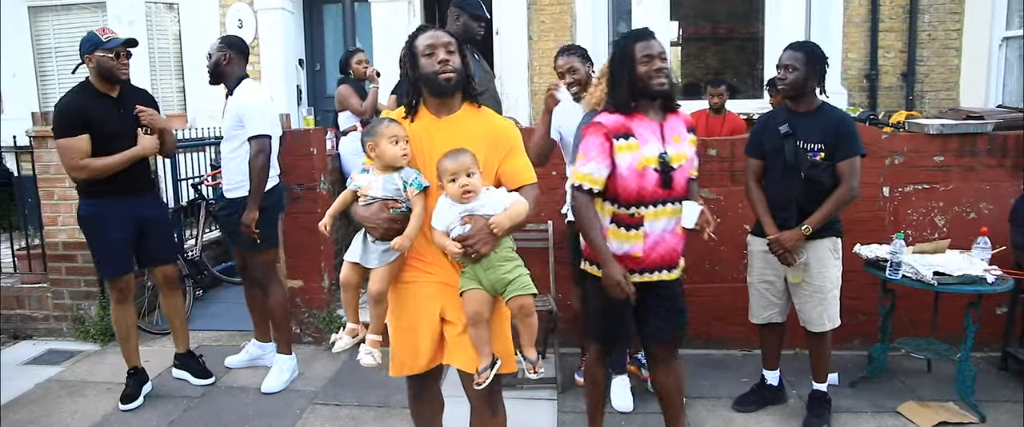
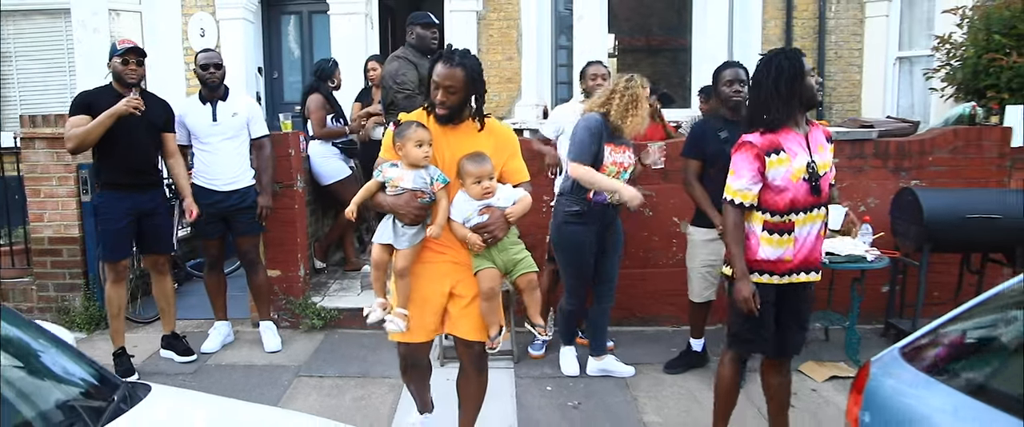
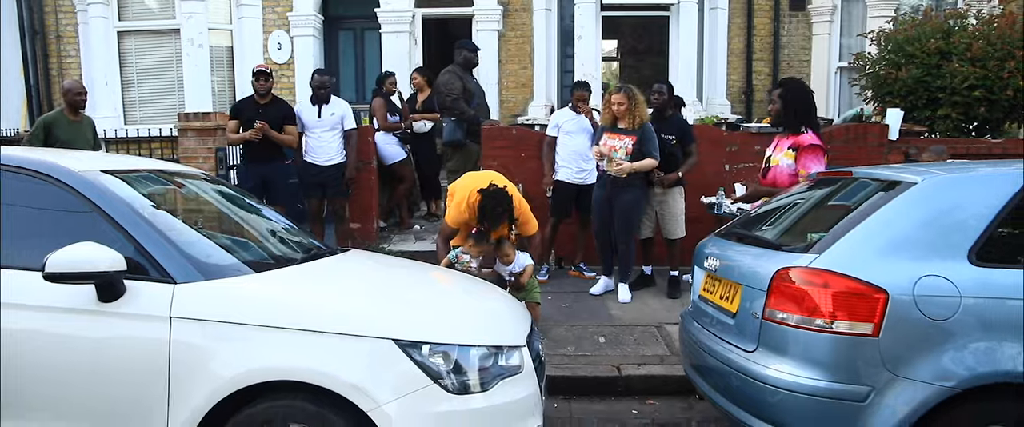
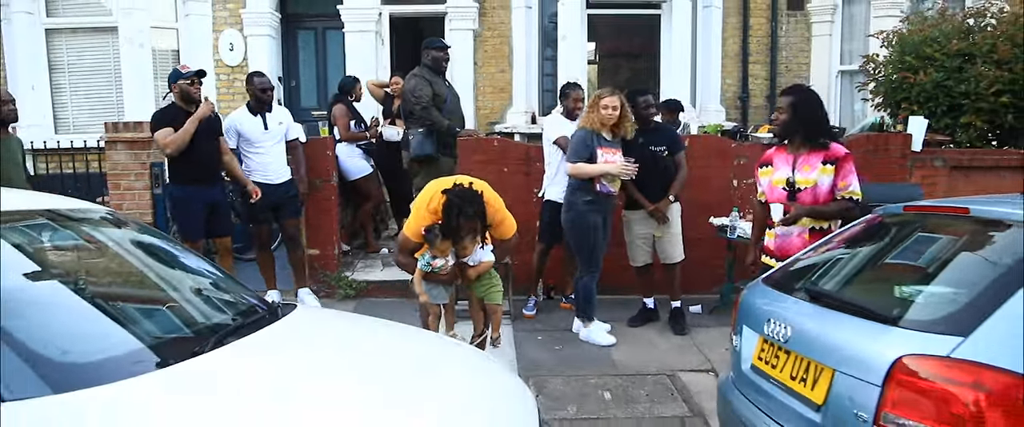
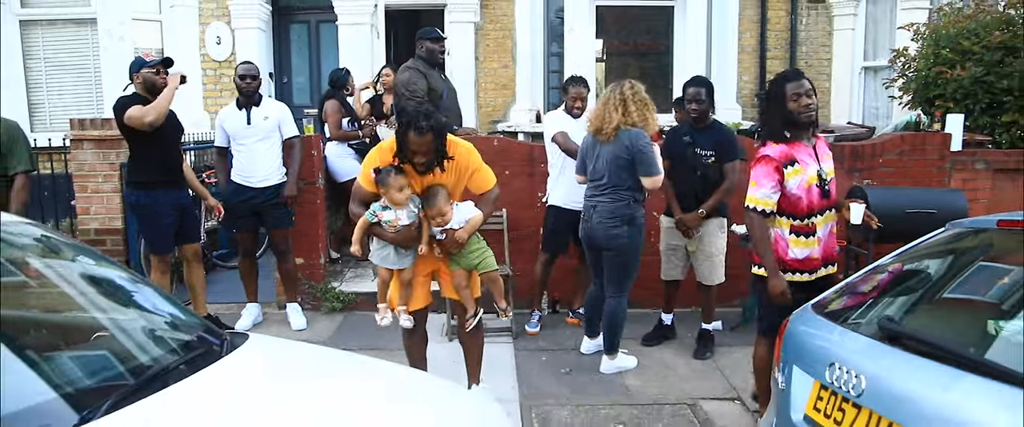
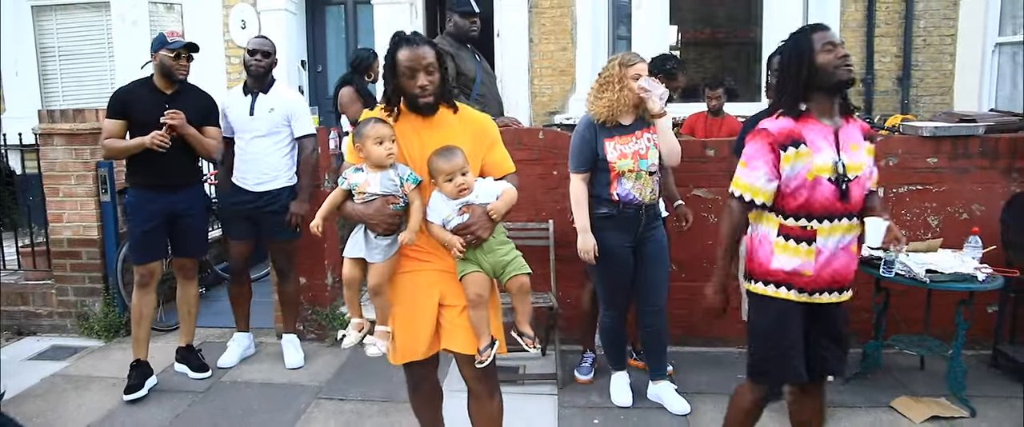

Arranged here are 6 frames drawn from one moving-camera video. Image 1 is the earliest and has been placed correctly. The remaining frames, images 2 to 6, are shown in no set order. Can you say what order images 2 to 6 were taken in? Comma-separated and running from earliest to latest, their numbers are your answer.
6, 2, 5, 4, 3
